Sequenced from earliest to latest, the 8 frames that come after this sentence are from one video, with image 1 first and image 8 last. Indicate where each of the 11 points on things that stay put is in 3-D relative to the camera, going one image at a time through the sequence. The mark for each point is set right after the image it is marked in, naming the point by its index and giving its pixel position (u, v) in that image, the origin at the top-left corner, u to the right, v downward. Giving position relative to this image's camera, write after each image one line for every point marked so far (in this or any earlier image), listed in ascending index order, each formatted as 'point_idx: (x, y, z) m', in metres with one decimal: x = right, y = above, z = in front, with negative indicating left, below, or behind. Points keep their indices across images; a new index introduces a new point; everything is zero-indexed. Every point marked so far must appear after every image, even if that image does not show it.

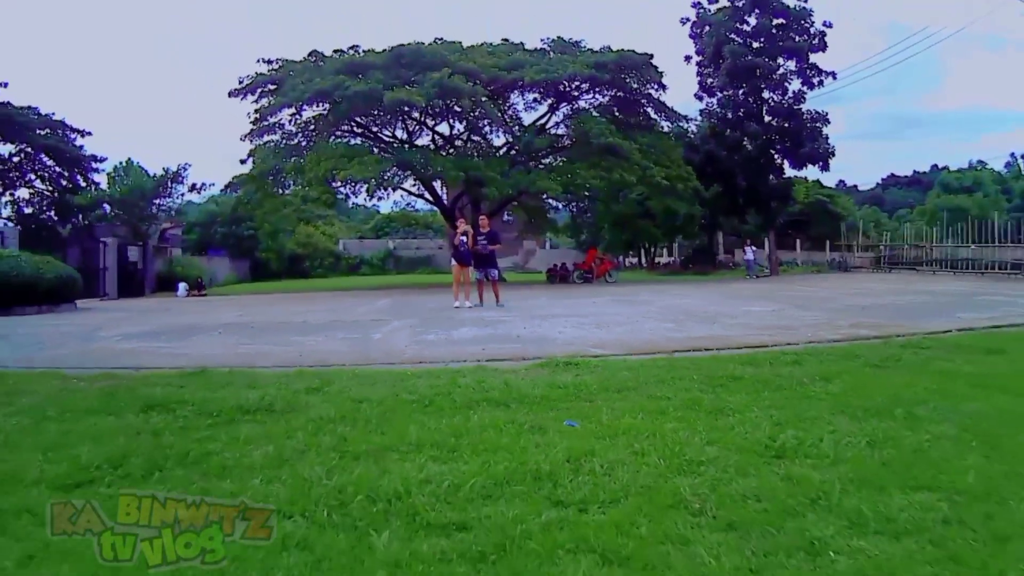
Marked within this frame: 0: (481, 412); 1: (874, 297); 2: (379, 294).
0: (-0.1, -0.5, +3.1) m
1: (+4.8, -0.1, +10.5) m
2: (-2.4, -0.1, +14.5) m
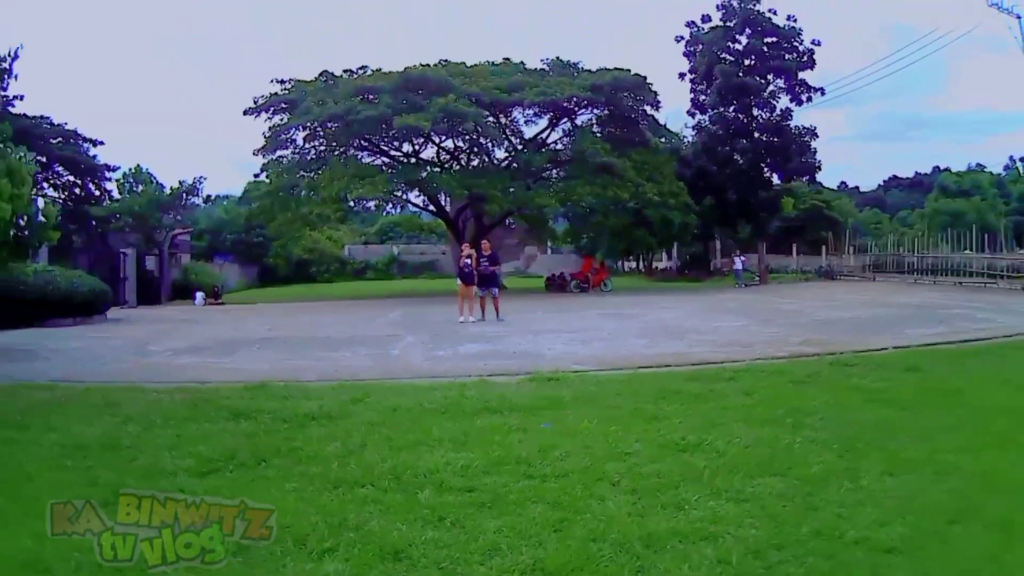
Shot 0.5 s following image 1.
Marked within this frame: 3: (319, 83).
0: (-0.1, -0.7, +4.2) m
1: (+4.8, -0.3, +11.5) m
2: (-2.4, -0.3, +15.6) m
3: (-4.5, +4.8, +18.3) m
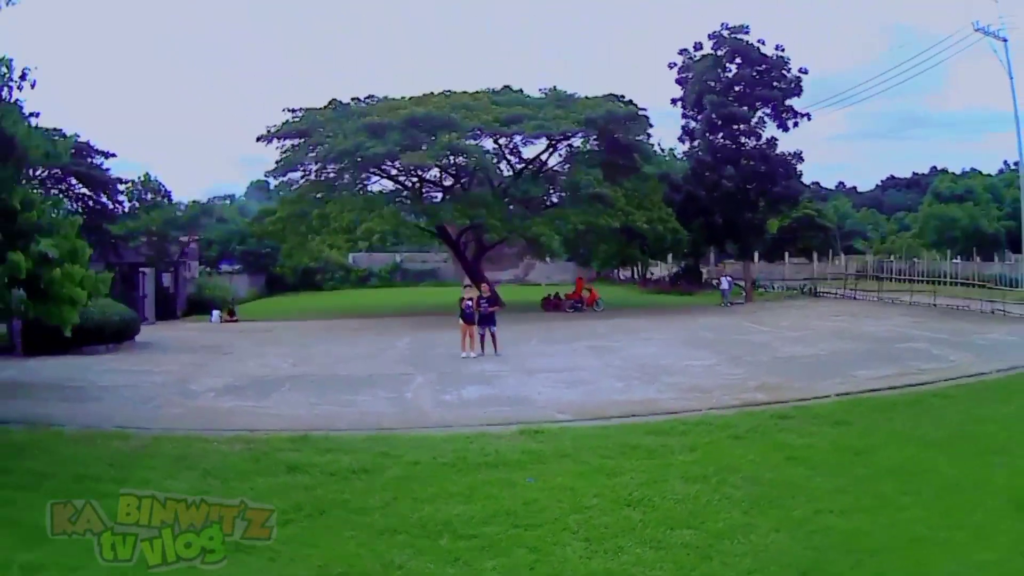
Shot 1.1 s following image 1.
0: (-0.2, -1.2, +5.3) m
1: (+4.7, -0.8, +12.7) m
2: (-2.5, -0.8, +16.7) m
3: (-4.6, +4.3, +19.5) m
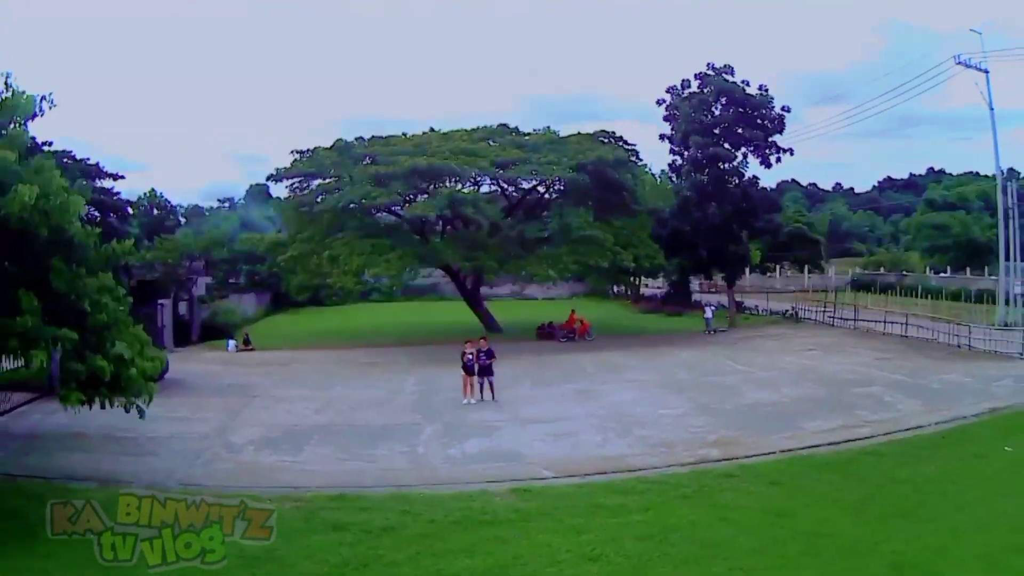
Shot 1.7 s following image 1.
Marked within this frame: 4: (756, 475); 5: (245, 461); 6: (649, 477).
0: (-0.2, -2.0, +6.9) m
1: (+4.6, -1.7, +14.2) m
2: (-2.6, -1.7, +18.3) m
3: (-4.7, +3.5, +21.0) m
4: (+2.5, -1.9, +8.3) m
5: (-3.0, -2.0, +9.2) m
6: (+1.4, -1.9, +8.4) m
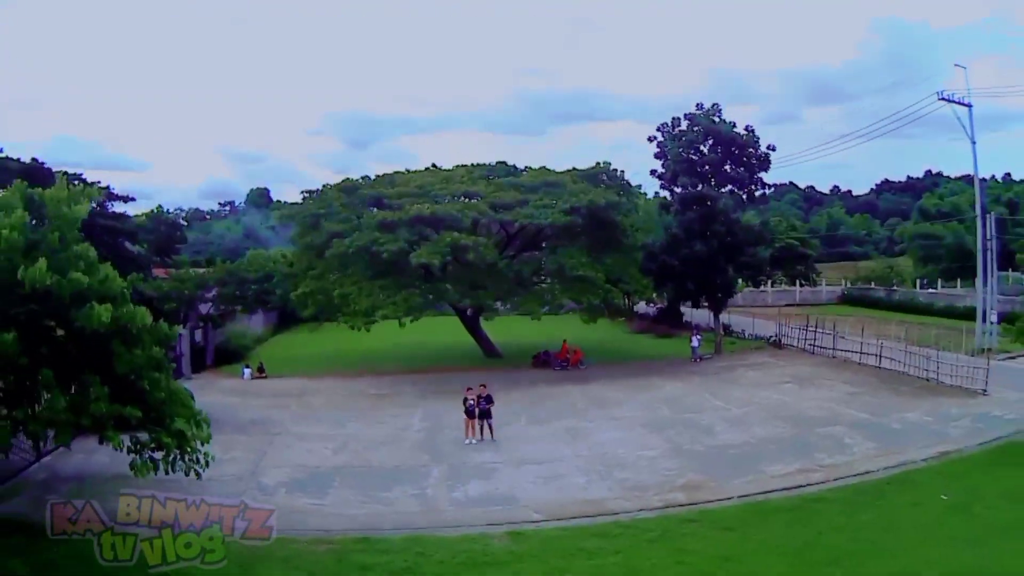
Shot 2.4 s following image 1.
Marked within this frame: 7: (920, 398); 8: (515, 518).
0: (-0.3, -2.9, +8.4) m
1: (+4.6, -2.6, +15.8) m
2: (-2.6, -2.6, +19.8) m
3: (-4.7, +2.6, +22.6) m
4: (+2.4, -2.8, +9.9) m
5: (-3.1, -2.9, +10.8) m
6: (+1.3, -2.8, +9.9) m
7: (+9.4, -2.5, +18.7) m
8: (+0.1, -2.8, +10.1) m
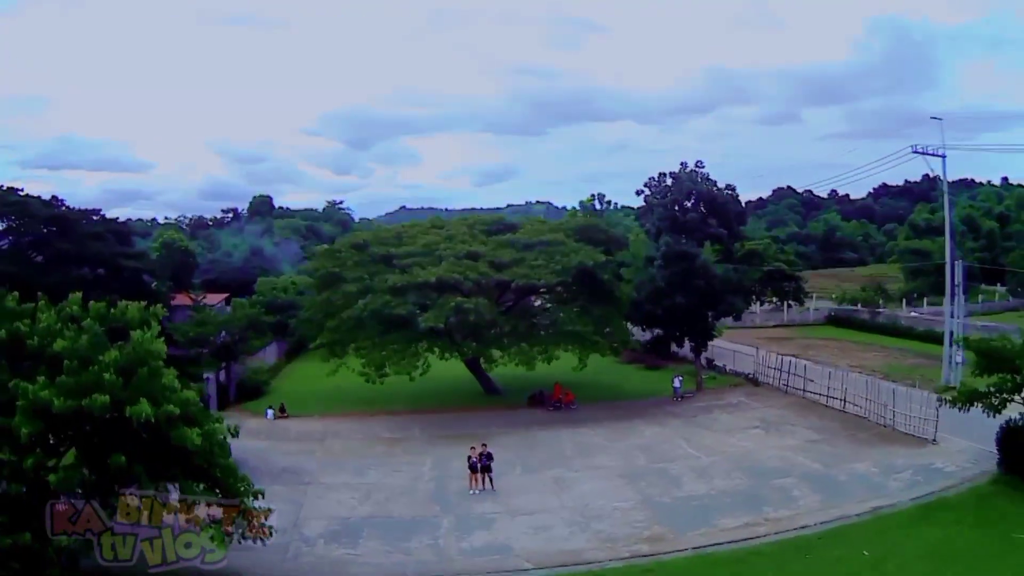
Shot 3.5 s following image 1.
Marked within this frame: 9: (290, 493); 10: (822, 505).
0: (-0.4, -4.4, +11.0) m
1: (+4.5, -4.1, +18.3) m
2: (-2.7, -4.1, +22.3) m
3: (-4.8, +1.1, +25.1) m
4: (+2.4, -4.3, +12.4) m
5: (-3.1, -4.3, +13.3) m
6: (+1.3, -4.3, +12.4) m
7: (+9.3, -4.1, +21.3) m
8: (0.0, -4.3, +12.7) m
9: (-4.5, -4.2, +16.7) m
10: (+6.1, -4.3, +16.2) m
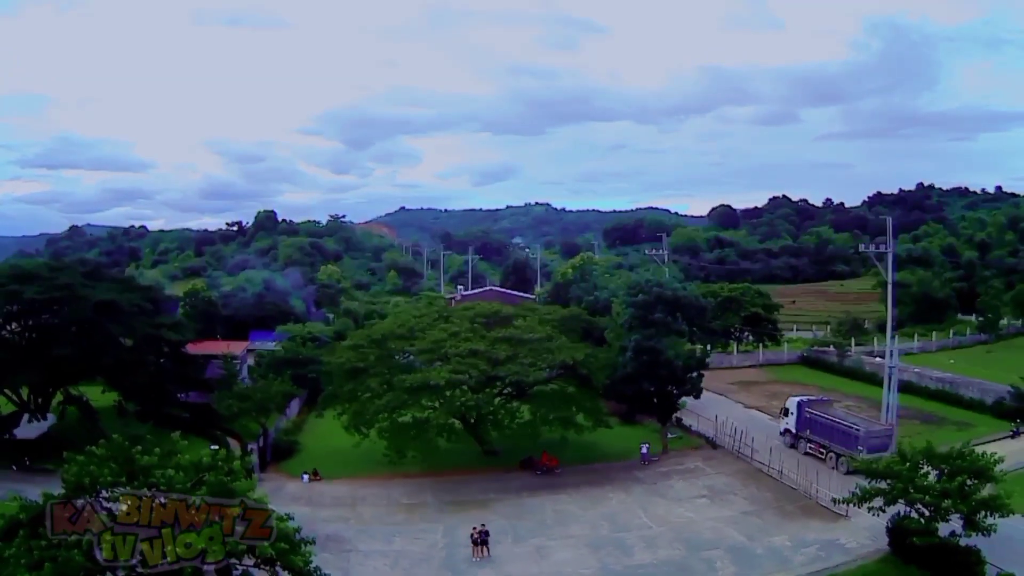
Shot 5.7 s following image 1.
0: (-0.5, -7.6, +16.4) m
1: (+4.3, -7.4, +23.8) m
2: (-2.9, -7.3, +27.8) m
3: (-4.9, -2.1, +30.6) m
4: (+2.2, -7.6, +17.9) m
5: (-3.3, -7.5, +18.7) m
6: (+1.1, -7.5, +17.9) m
7: (+9.1, -7.5, +26.7) m
8: (-0.2, -7.5, +18.1) m
9: (-4.7, -7.4, +22.1) m
10: (+5.8, -7.6, +21.6) m
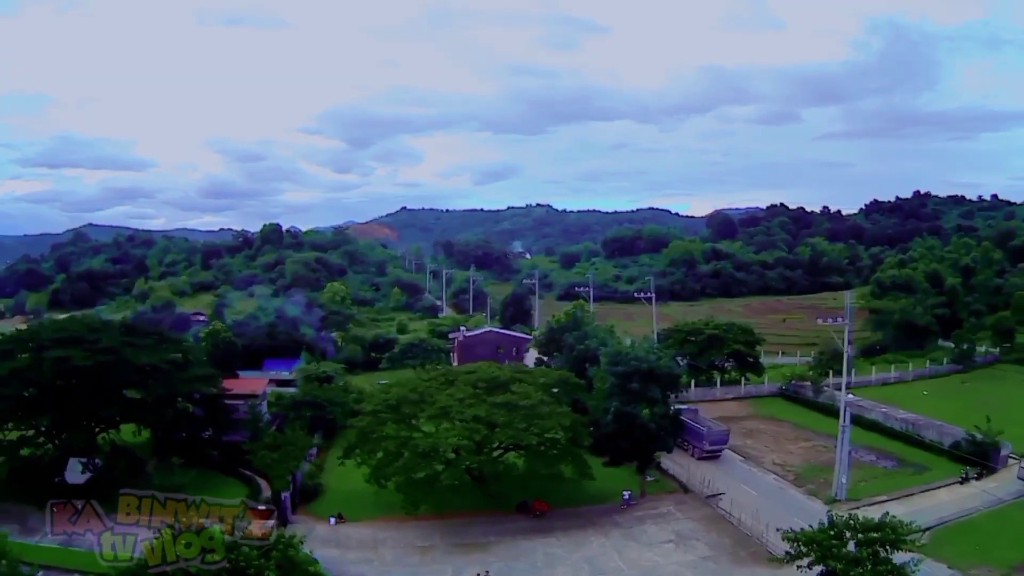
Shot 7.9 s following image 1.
0: (-0.7, -10.7, +21.6) m
1: (+4.2, -10.6, +29.0) m
2: (-3.1, -10.4, +32.9) m
3: (-5.0, -5.2, +35.8) m
4: (+2.0, -10.7, +23.0) m
5: (-3.5, -10.6, +23.9) m
6: (+1.0, -10.6, +23.1) m
7: (+9.0, -10.7, +31.9) m
8: (-0.3, -10.6, +23.3) m
9: (-4.9, -10.5, +27.3) m
10: (+5.7, -10.7, +26.8) m
